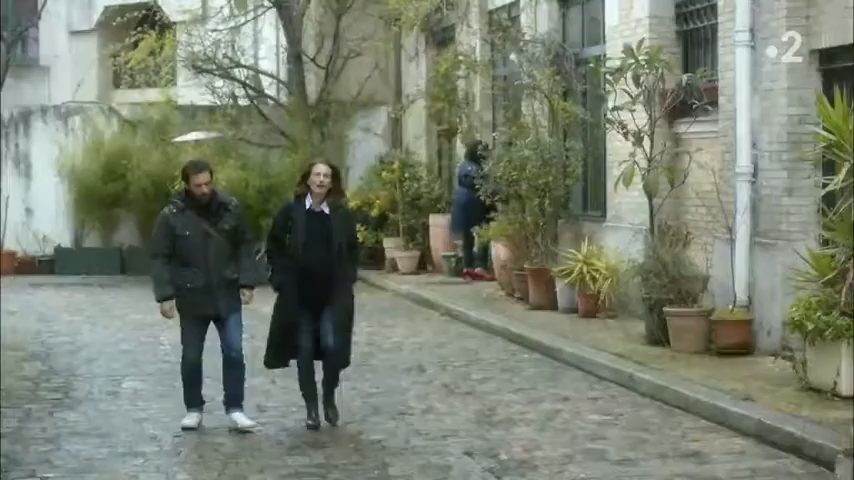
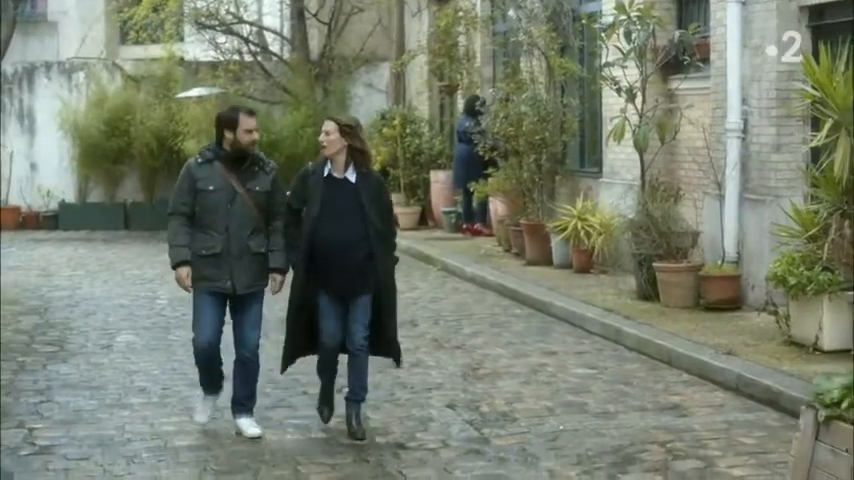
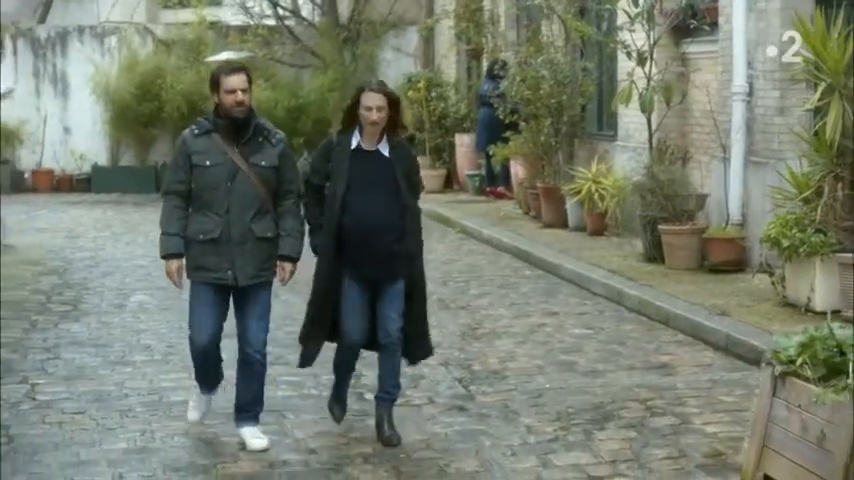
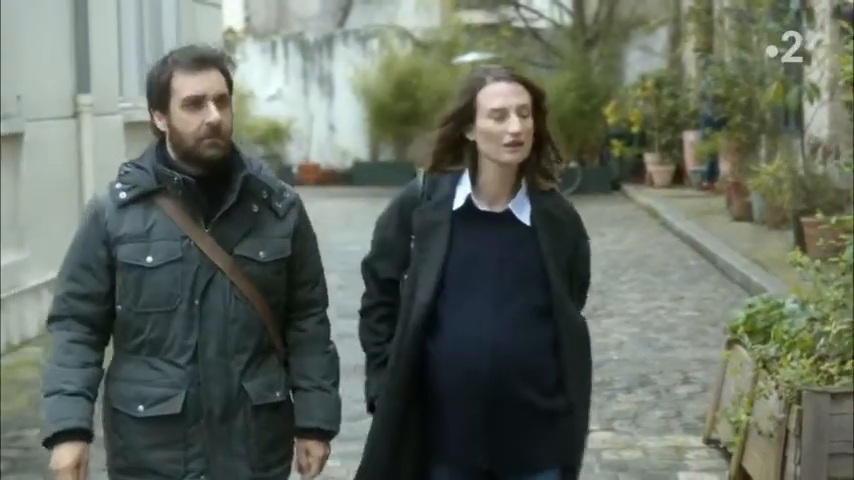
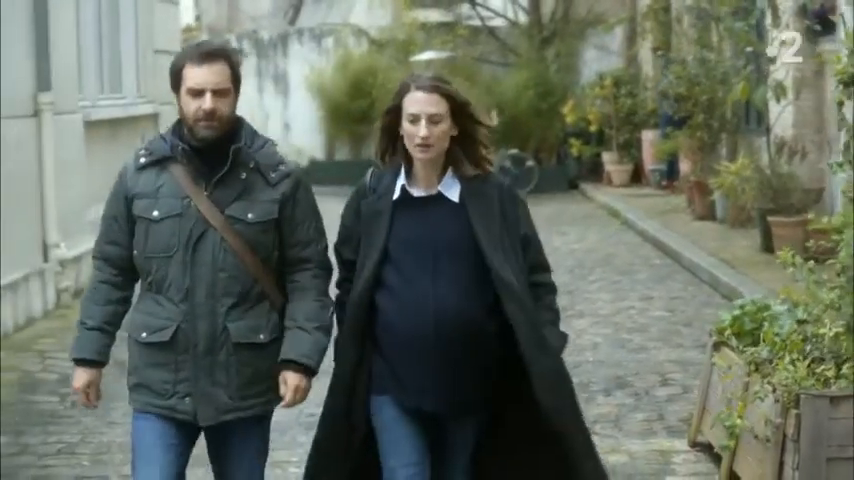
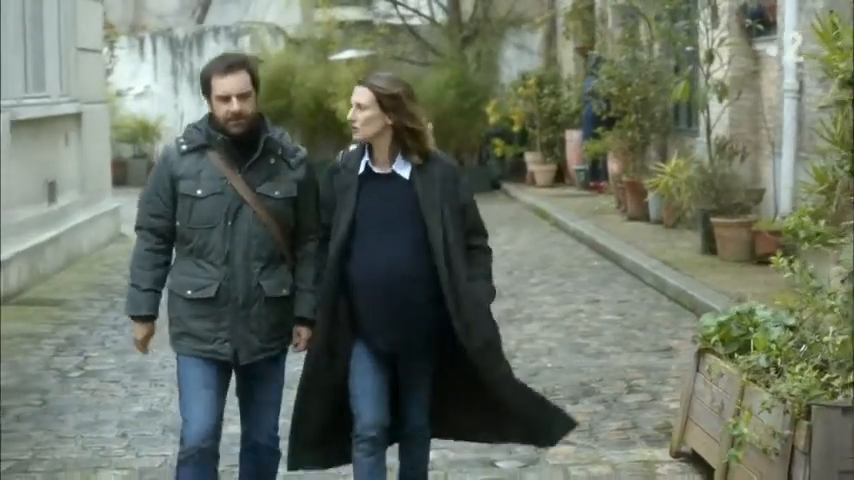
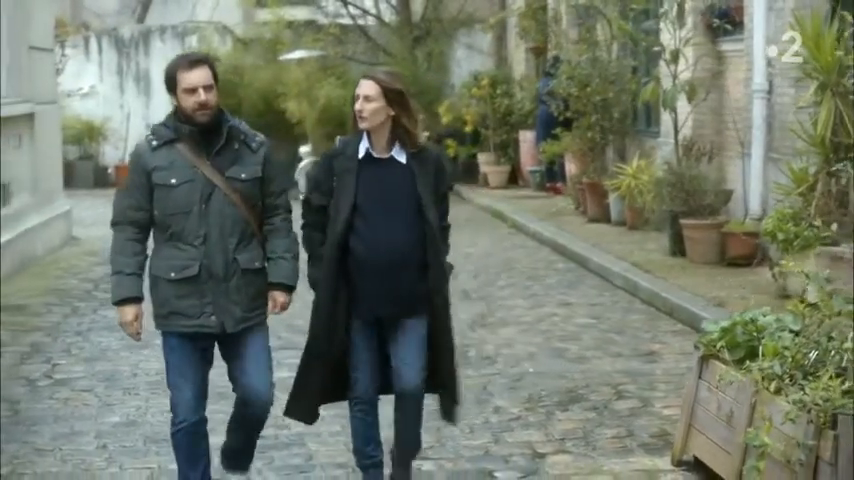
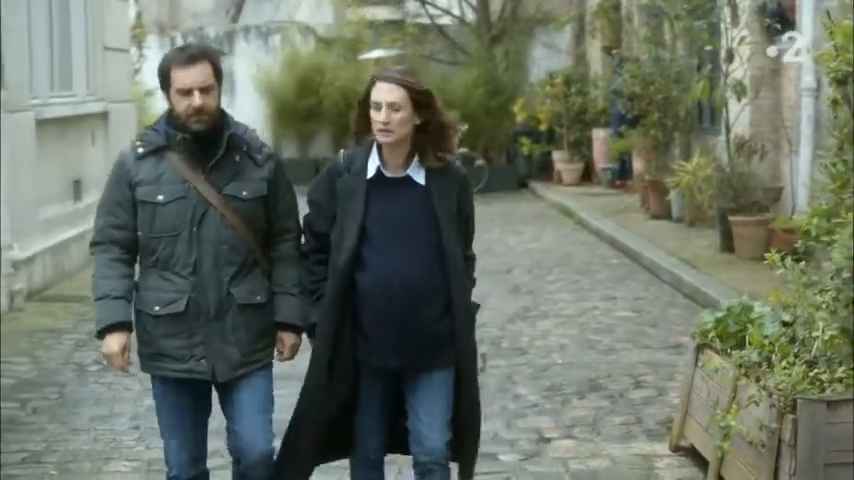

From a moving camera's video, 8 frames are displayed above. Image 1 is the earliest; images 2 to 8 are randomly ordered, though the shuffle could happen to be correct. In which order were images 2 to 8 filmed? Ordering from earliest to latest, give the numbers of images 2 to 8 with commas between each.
2, 3, 7, 6, 8, 5, 4
